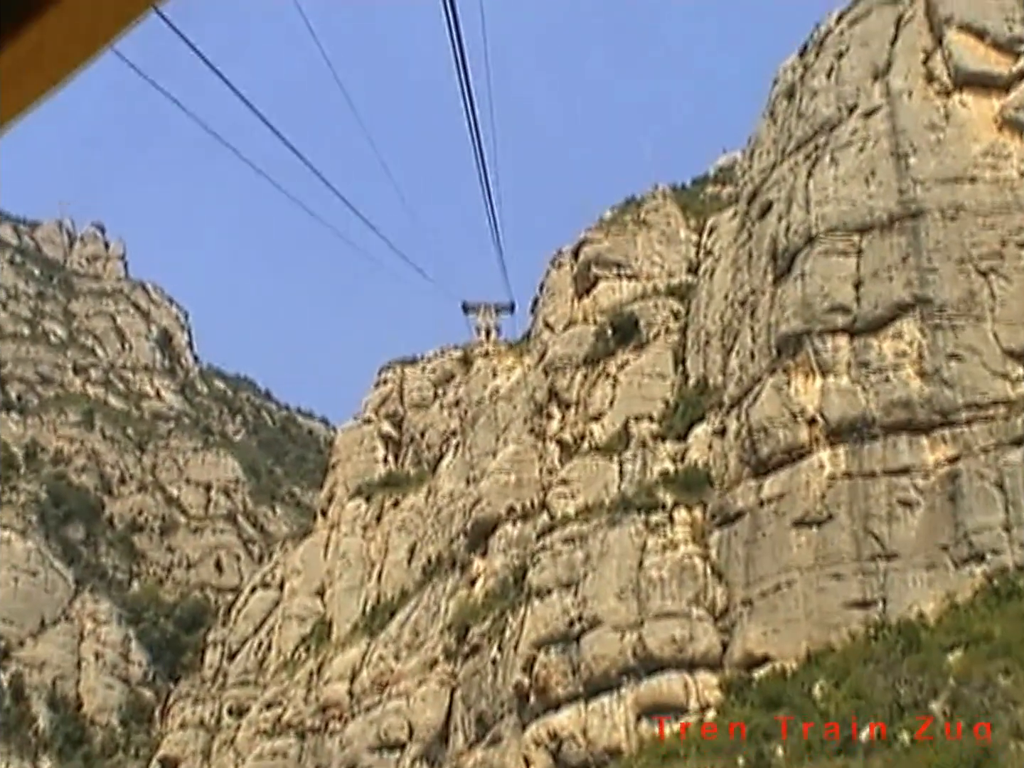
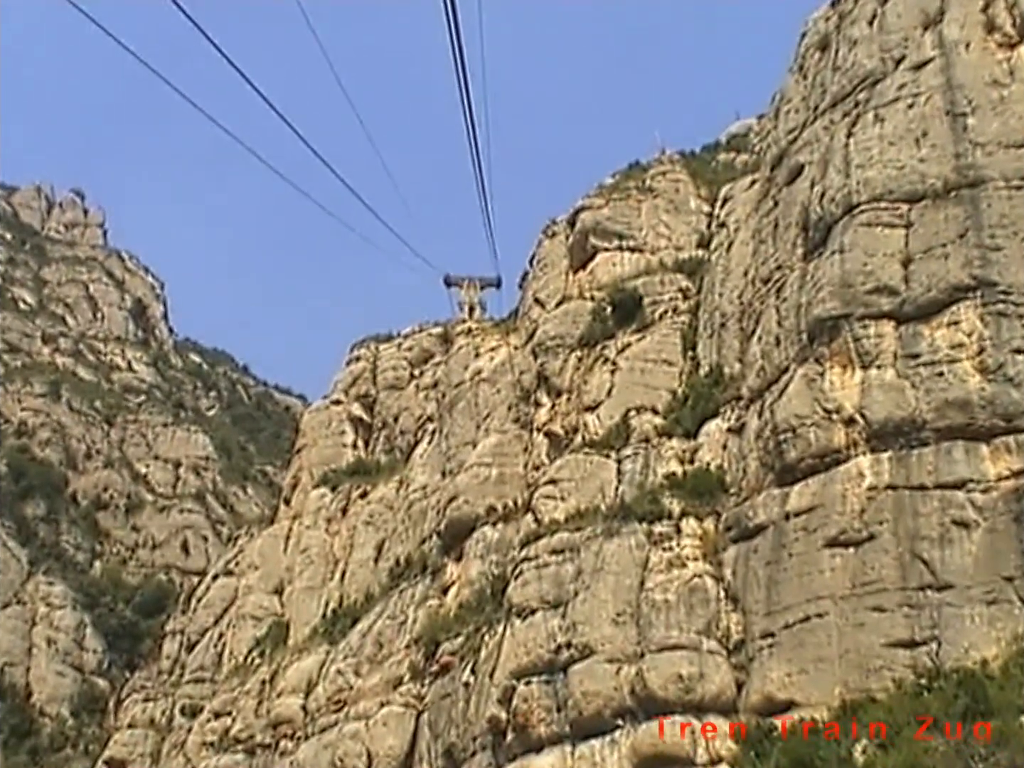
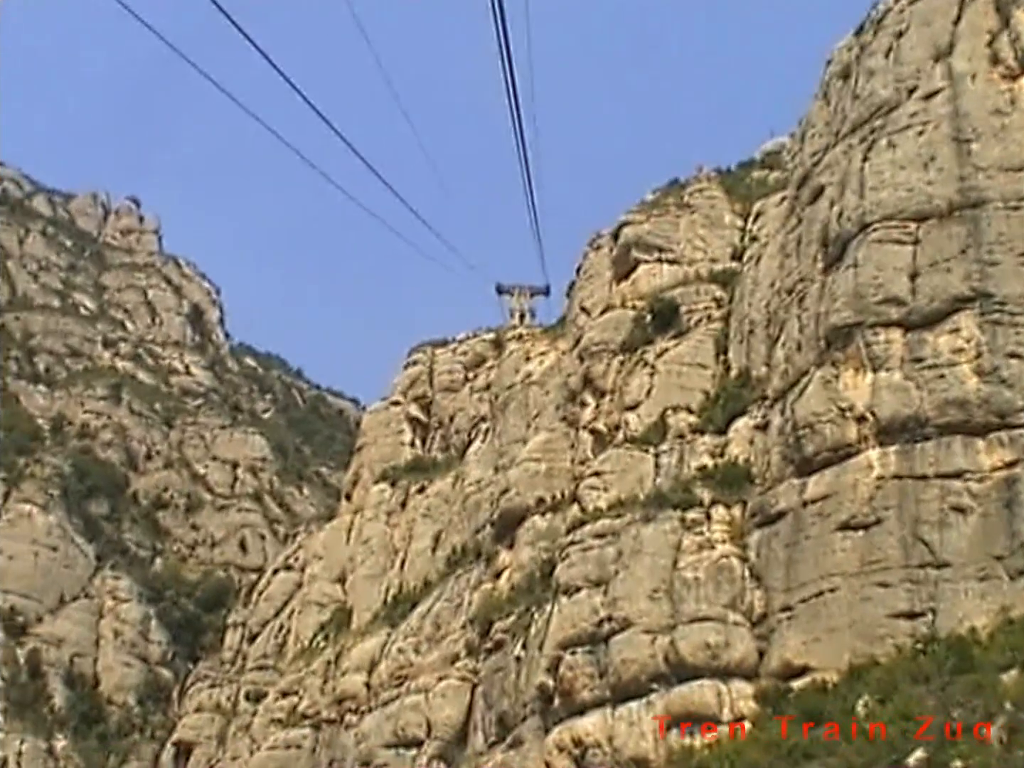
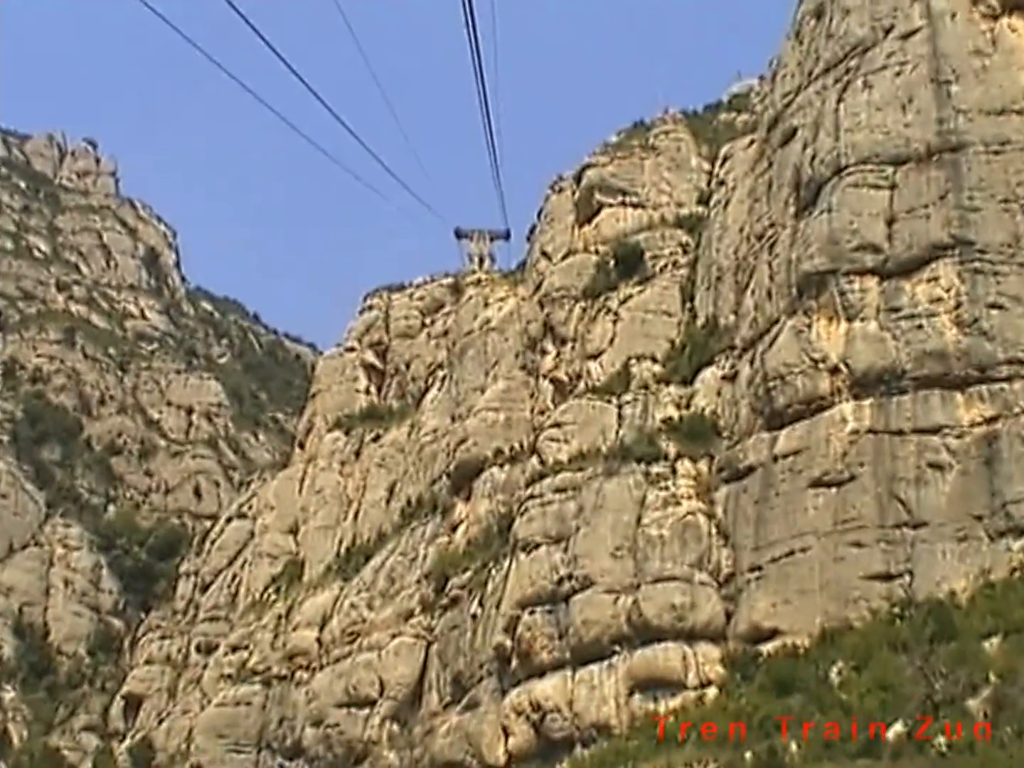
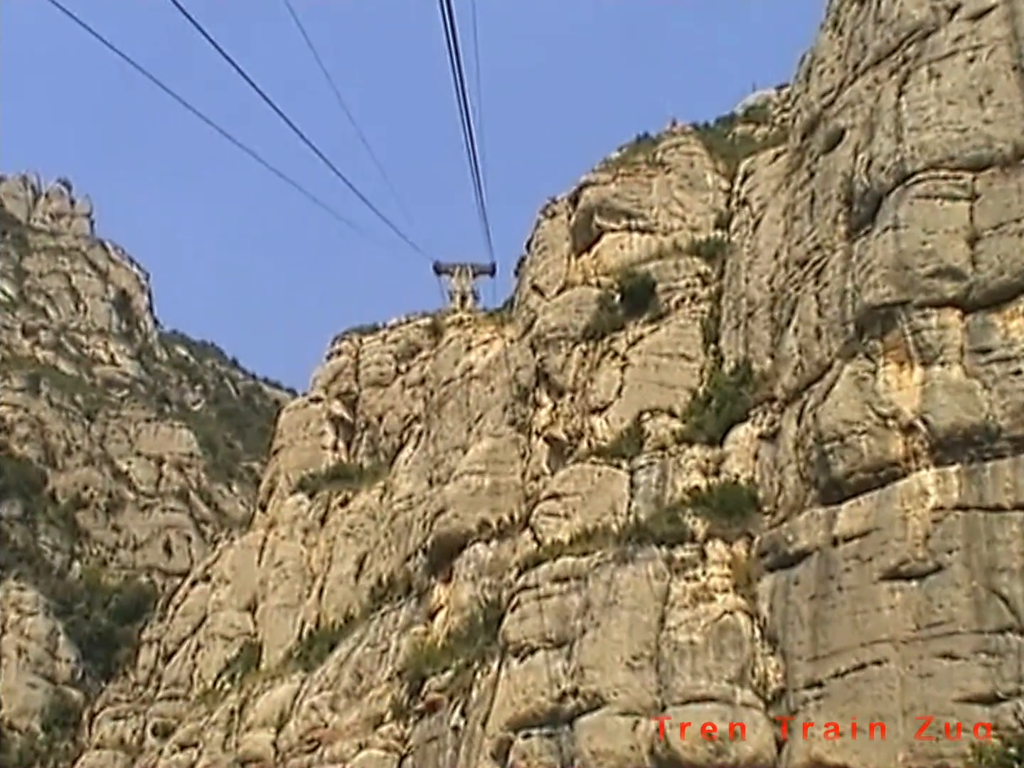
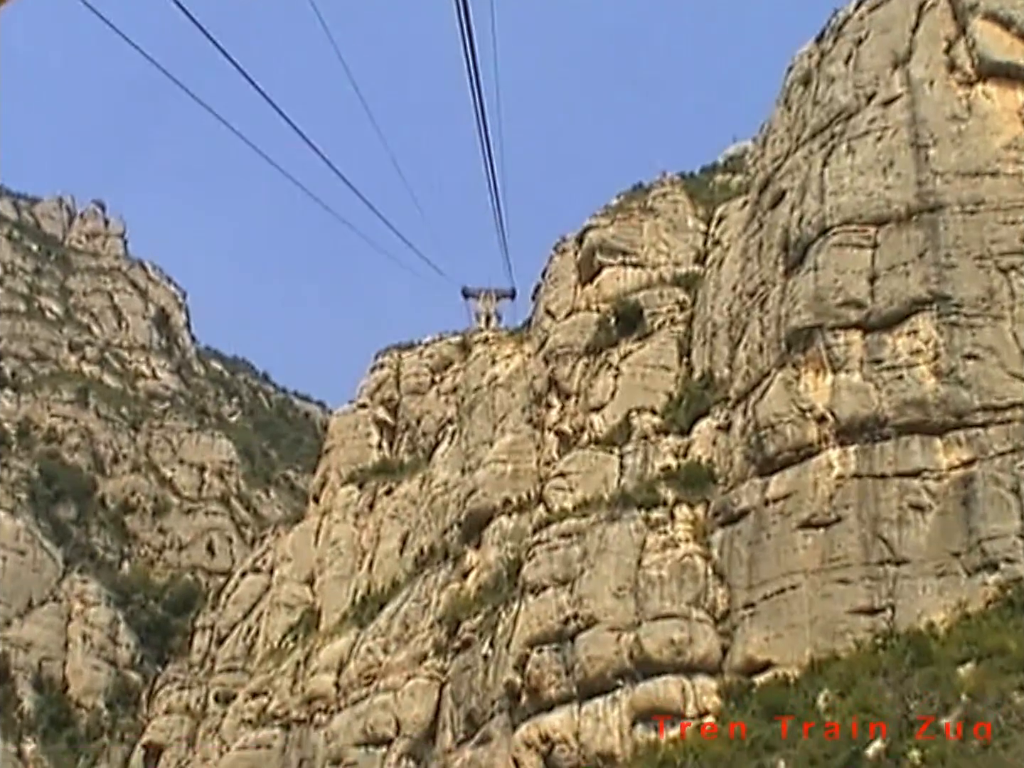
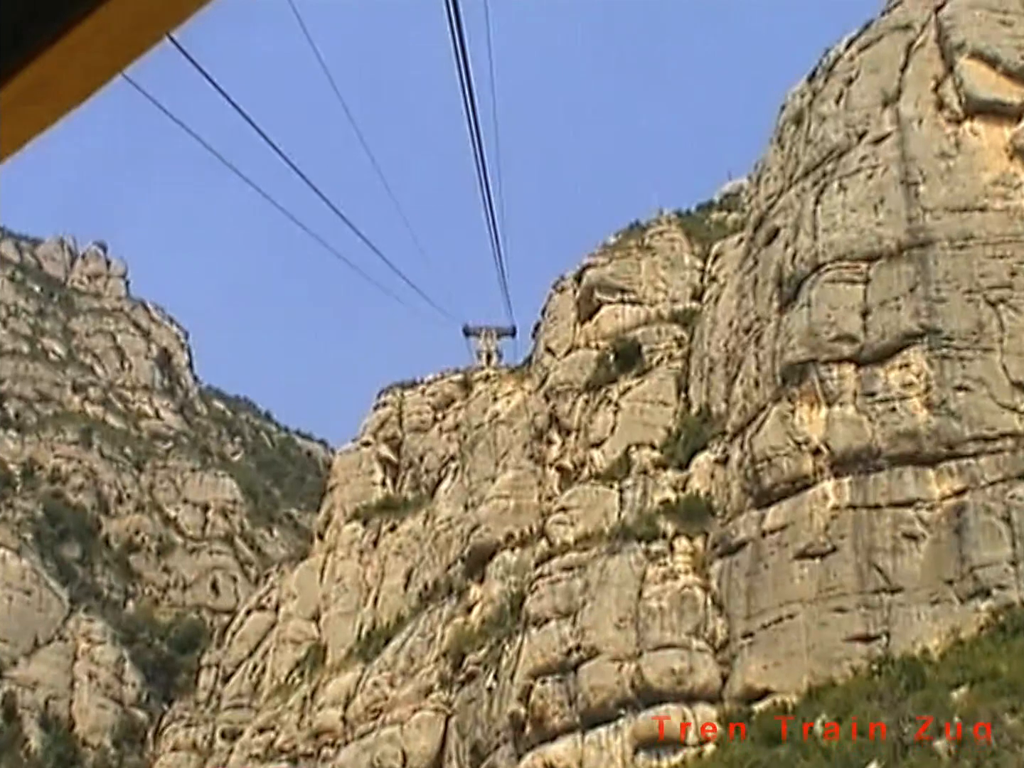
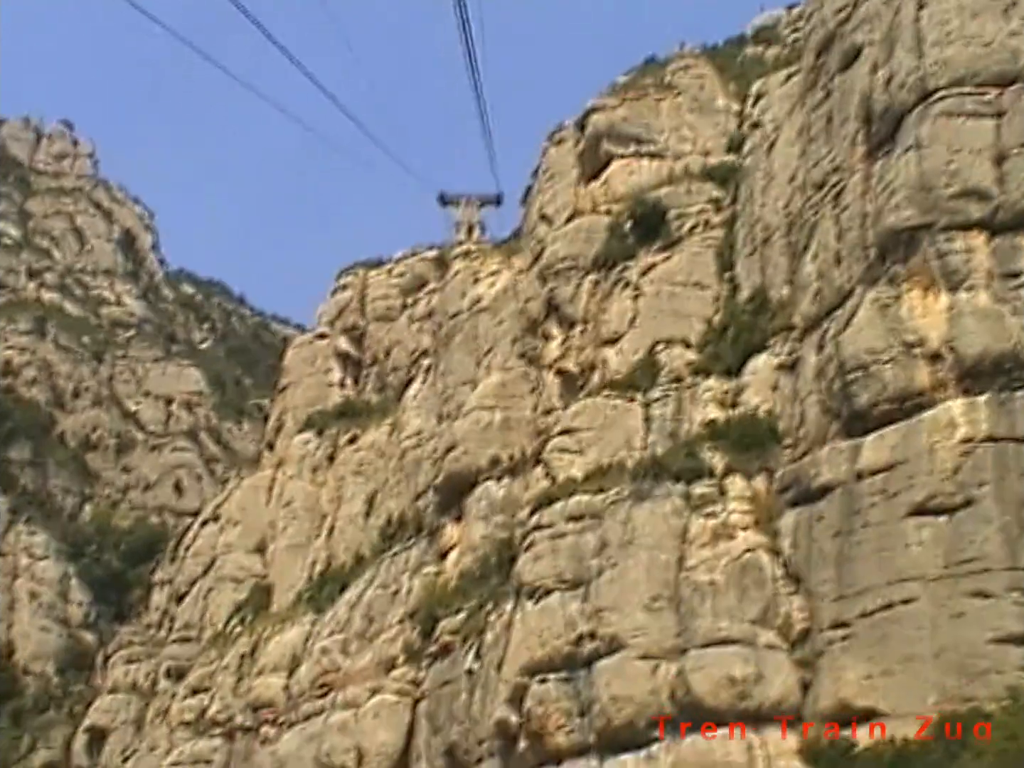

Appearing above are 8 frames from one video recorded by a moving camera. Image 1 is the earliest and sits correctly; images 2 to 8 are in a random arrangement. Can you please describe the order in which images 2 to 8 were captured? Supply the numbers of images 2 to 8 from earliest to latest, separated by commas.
7, 6, 3, 4, 2, 5, 8
